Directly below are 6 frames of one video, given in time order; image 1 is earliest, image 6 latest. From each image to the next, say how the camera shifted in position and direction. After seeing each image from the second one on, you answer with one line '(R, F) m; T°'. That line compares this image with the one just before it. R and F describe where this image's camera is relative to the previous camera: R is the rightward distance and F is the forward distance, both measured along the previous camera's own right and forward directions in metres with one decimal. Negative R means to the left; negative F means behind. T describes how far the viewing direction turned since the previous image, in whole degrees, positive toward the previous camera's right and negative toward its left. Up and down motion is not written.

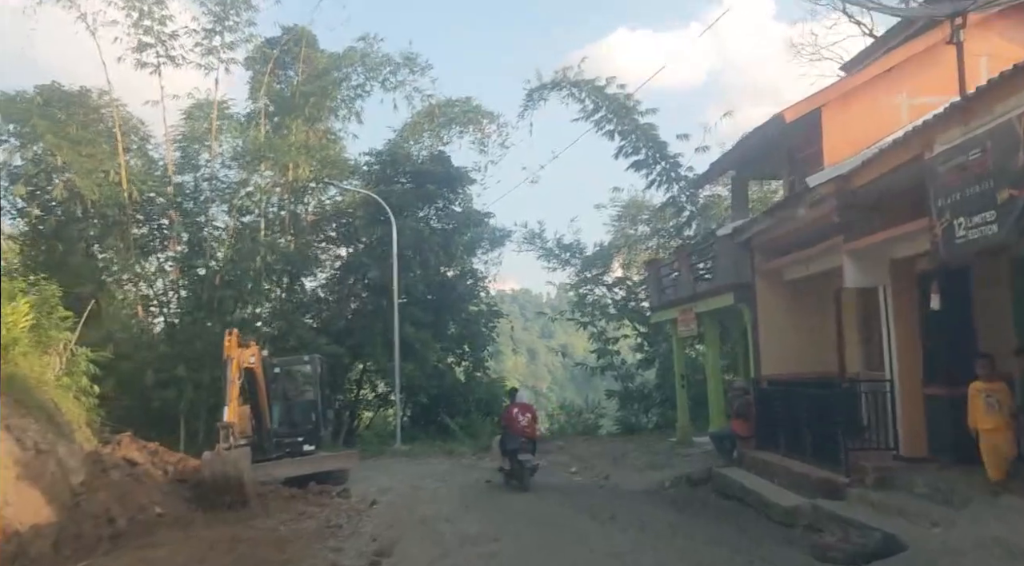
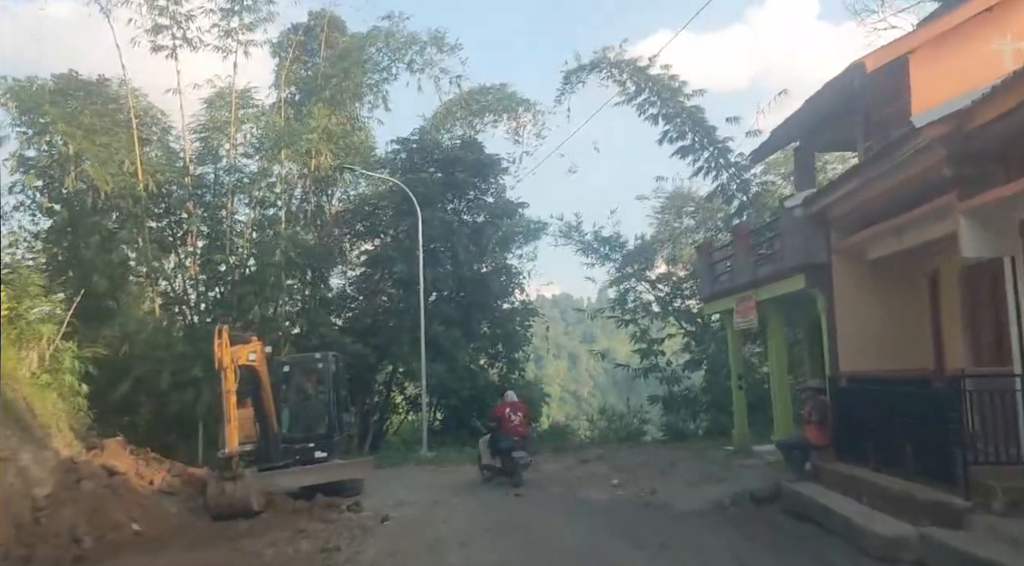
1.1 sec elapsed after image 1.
(+0.1, +1.4) m; -3°
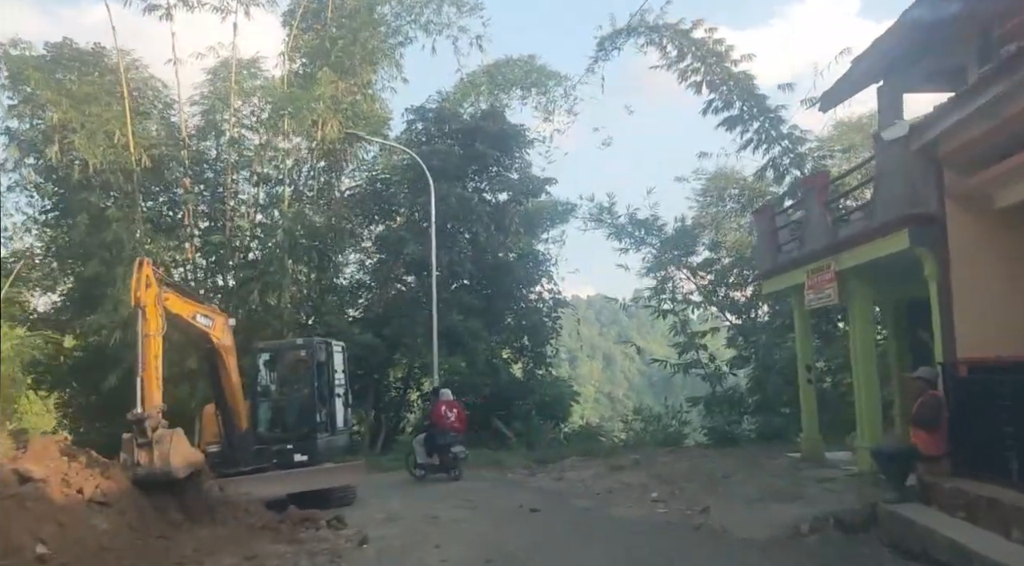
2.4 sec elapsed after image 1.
(+0.2, +1.9) m; -2°
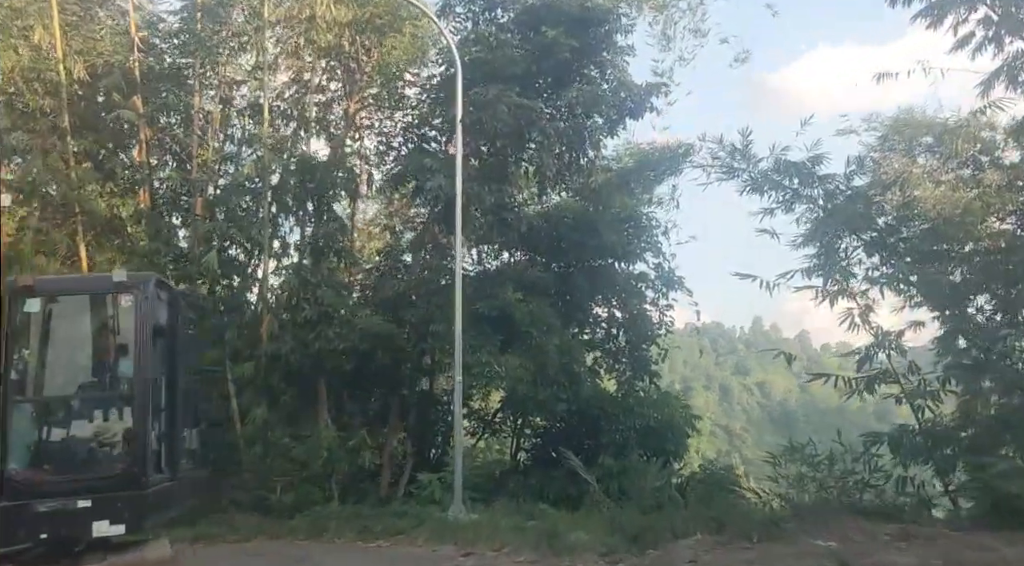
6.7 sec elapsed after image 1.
(+0.4, +6.0) m; -7°
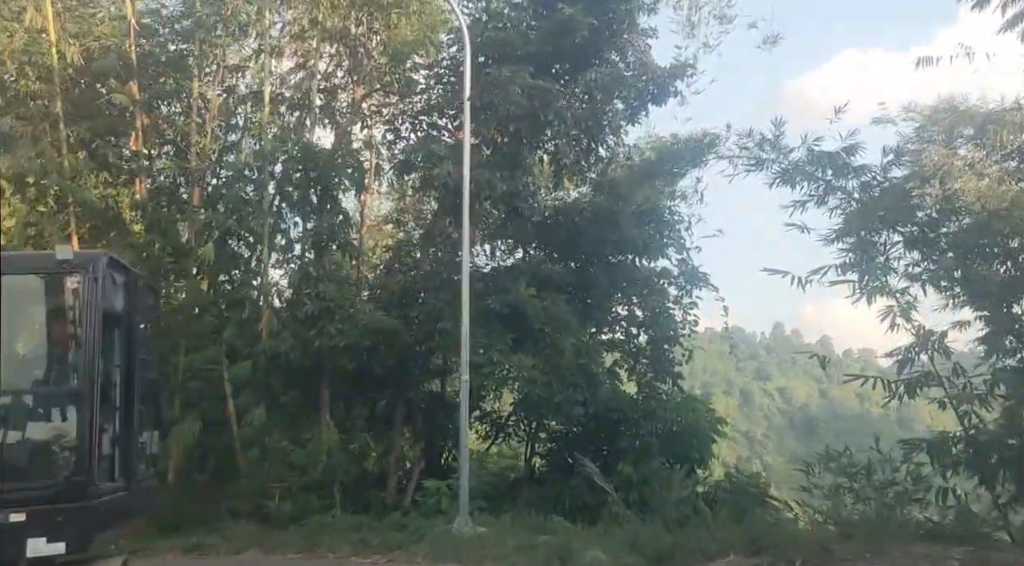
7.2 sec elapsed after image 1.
(+0.1, +0.7) m; -1°
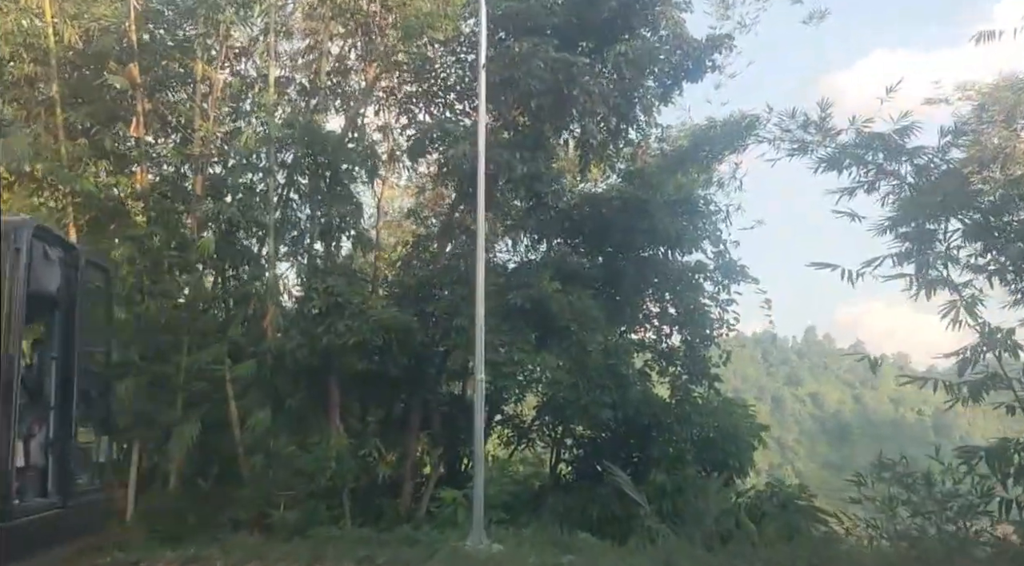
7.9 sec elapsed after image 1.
(+0.1, +0.8) m; -2°
